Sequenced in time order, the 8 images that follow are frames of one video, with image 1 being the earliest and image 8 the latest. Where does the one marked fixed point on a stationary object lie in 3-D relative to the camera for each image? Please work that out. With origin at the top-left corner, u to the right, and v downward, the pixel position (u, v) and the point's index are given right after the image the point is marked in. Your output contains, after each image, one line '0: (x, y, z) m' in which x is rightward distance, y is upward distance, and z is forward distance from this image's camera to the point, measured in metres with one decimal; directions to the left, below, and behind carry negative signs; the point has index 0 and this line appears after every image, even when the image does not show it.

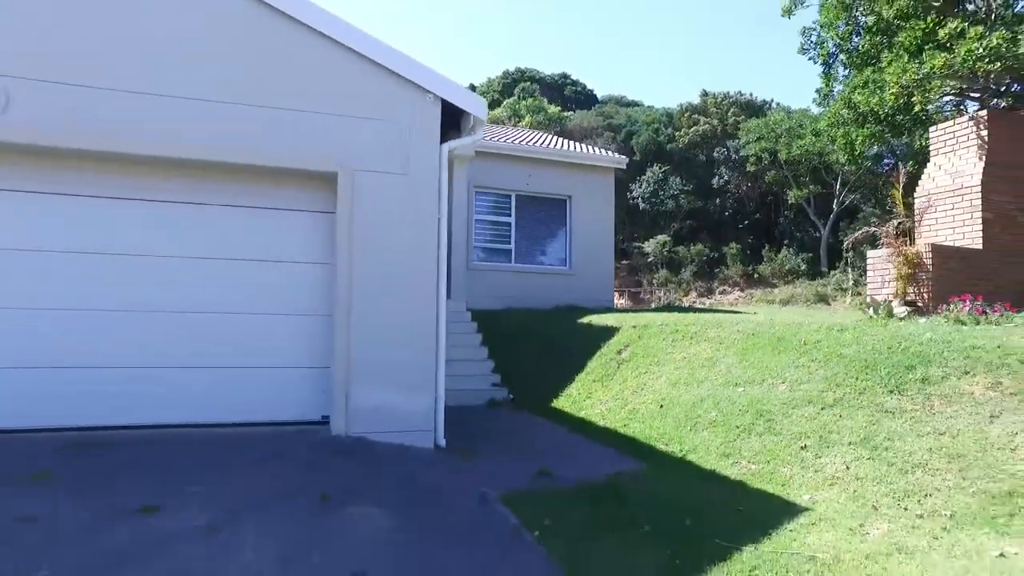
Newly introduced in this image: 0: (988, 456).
0: (+2.8, -1.0, +4.1) m
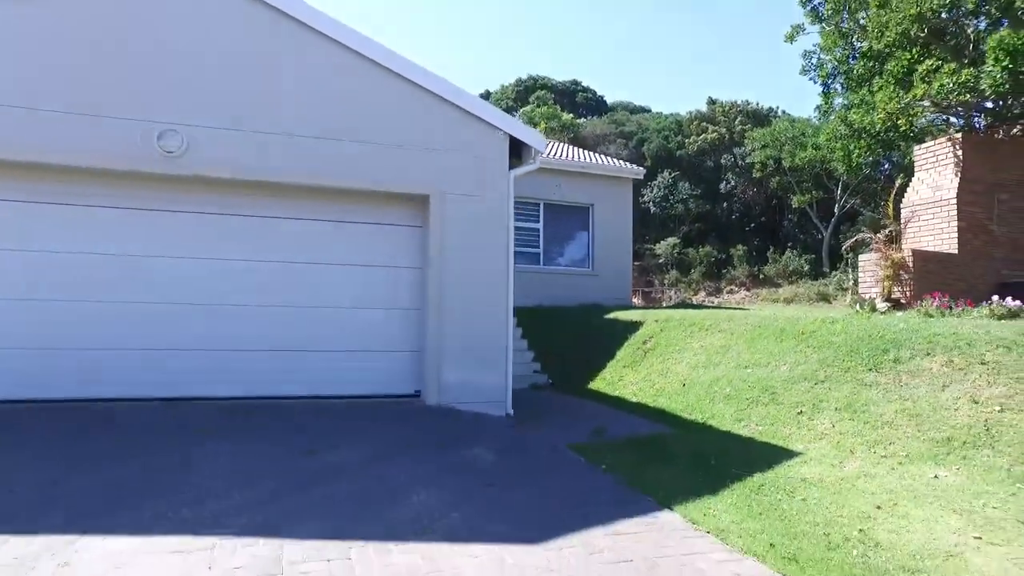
0: (+3.4, -1.0, +5.4) m
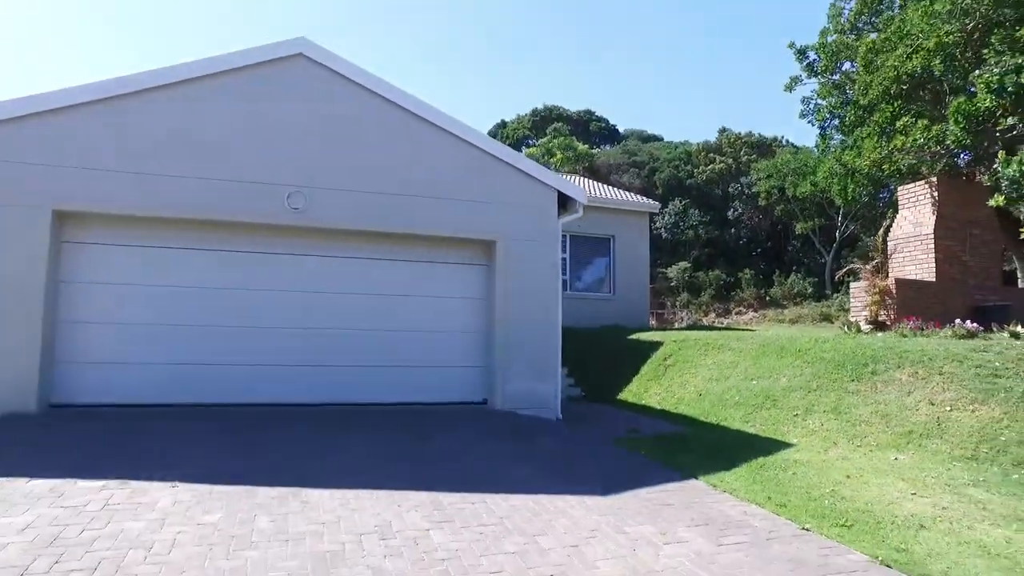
0: (+3.9, -1.3, +7.0) m
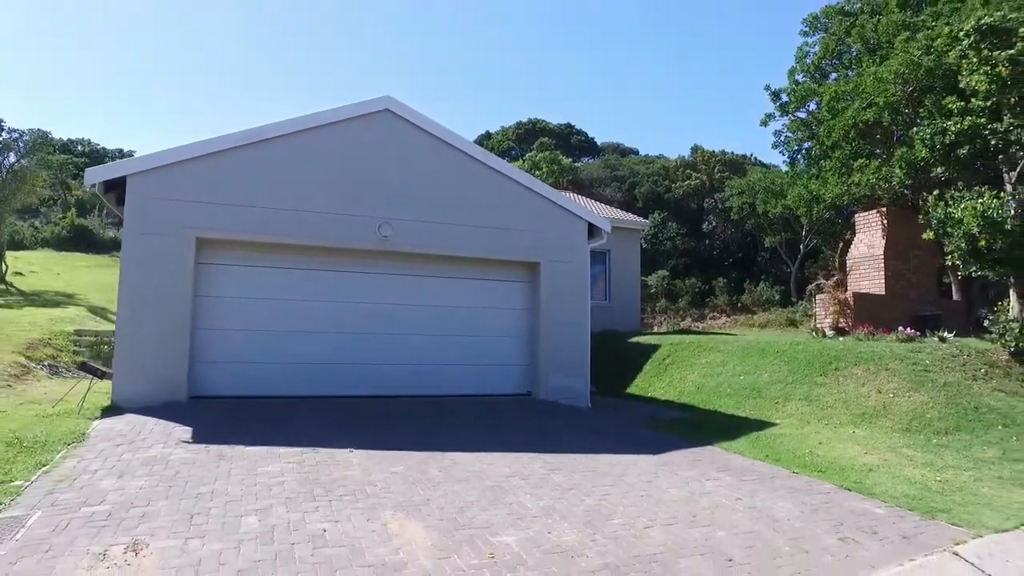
0: (+4.6, -1.5, +9.2) m
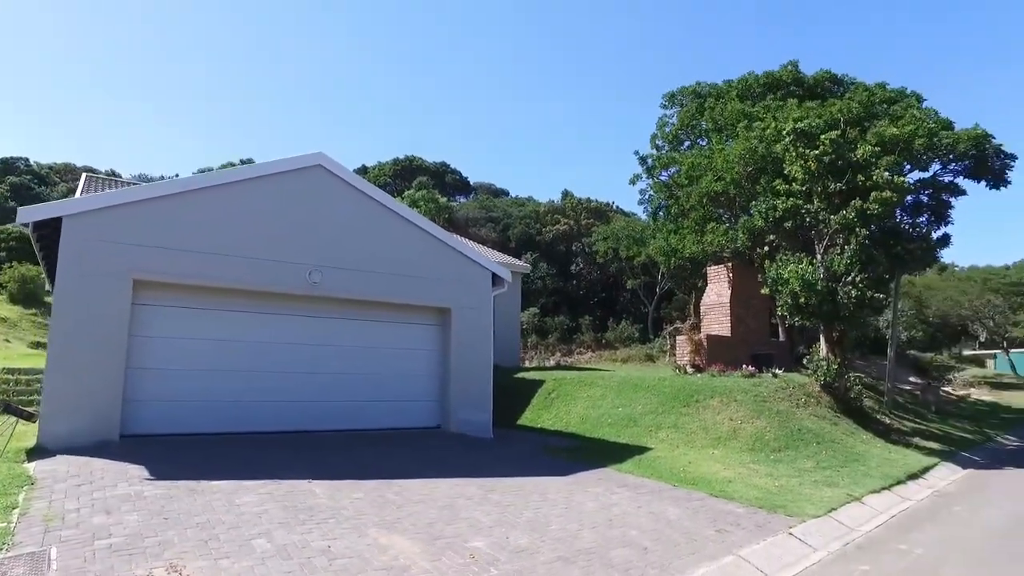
0: (+3.3, -2.2, +11.3) m
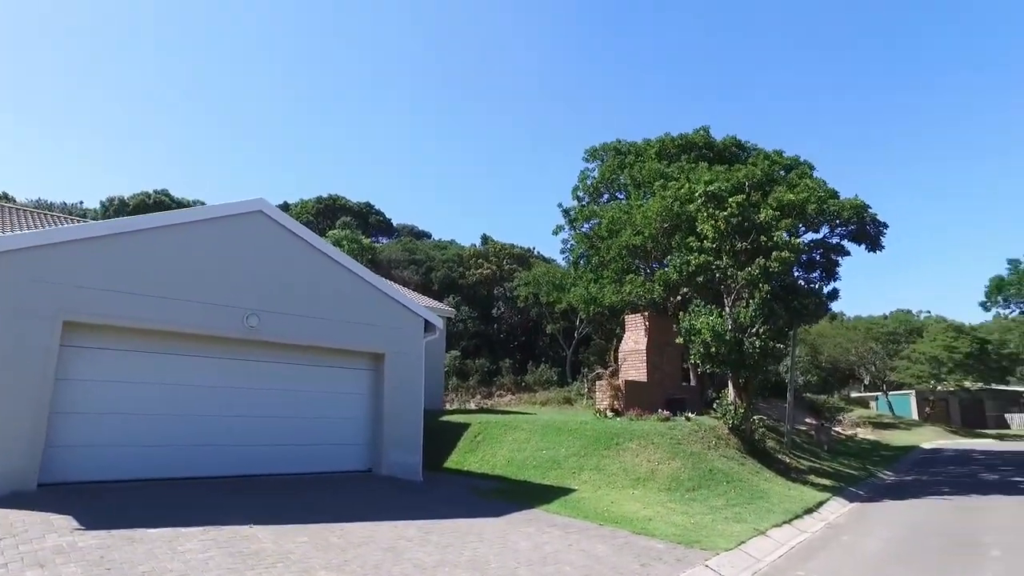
0: (+2.1, -3.1, +12.0) m
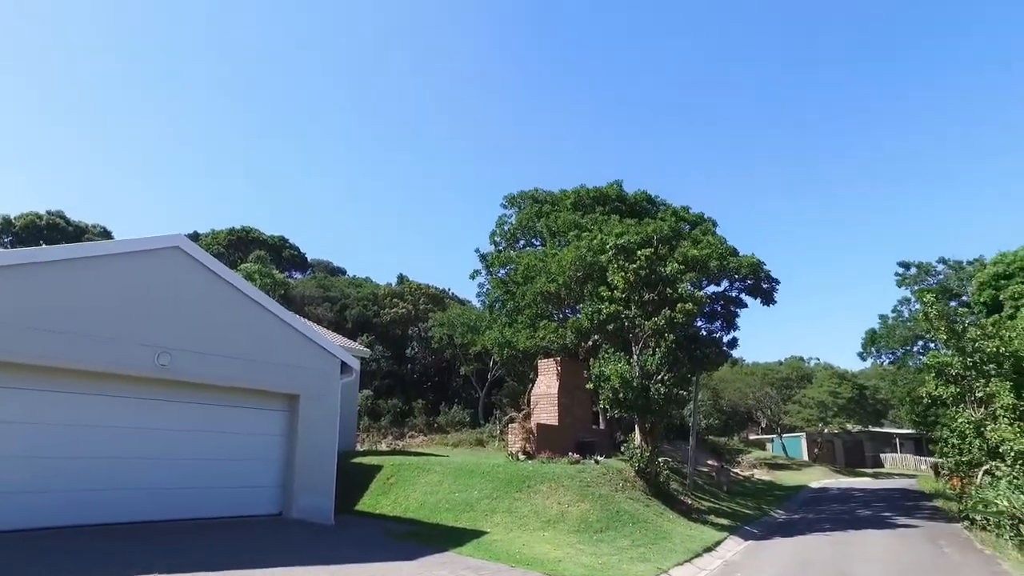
0: (+0.6, -3.9, +12.4) m
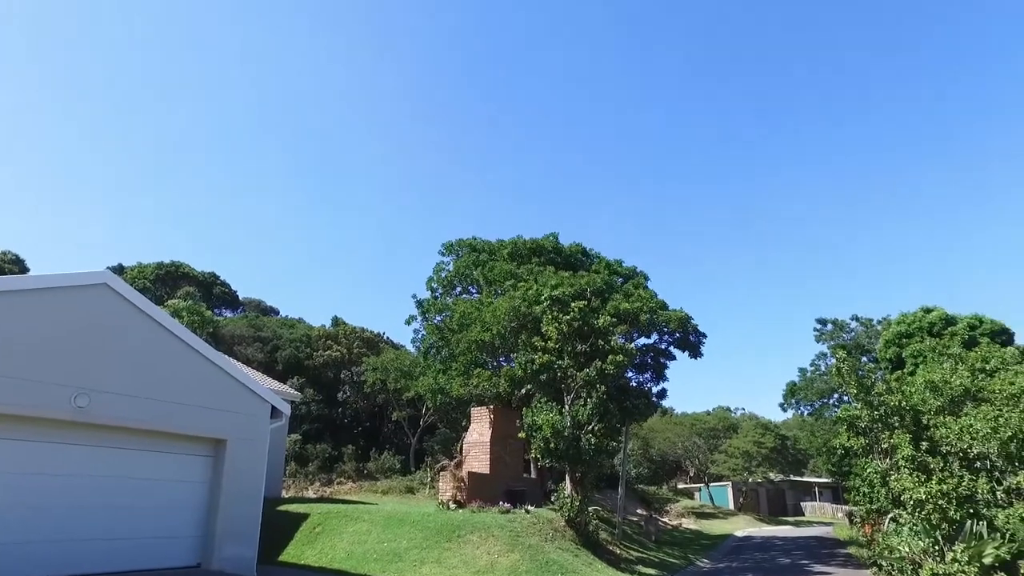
0: (-0.7, -4.8, +12.3) m
